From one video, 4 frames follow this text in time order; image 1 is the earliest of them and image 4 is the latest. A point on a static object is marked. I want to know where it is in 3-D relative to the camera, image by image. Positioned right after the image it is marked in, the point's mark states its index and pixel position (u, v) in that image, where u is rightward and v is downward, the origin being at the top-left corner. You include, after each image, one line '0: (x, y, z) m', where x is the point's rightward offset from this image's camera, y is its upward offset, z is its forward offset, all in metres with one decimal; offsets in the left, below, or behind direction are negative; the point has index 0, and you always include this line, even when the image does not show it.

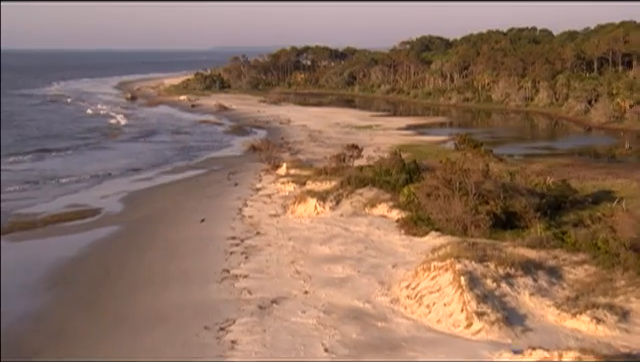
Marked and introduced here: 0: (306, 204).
0: (-0.3, -0.5, +14.7) m
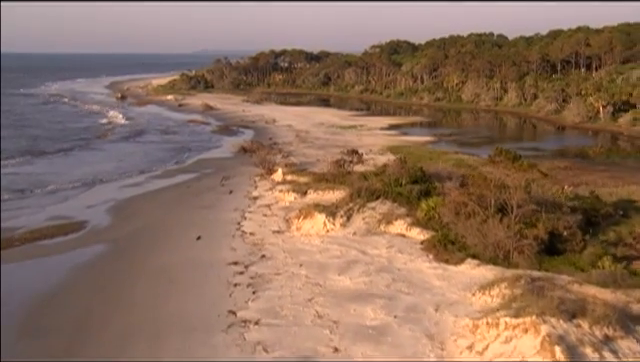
0: (-0.1, -0.7, +13.2) m
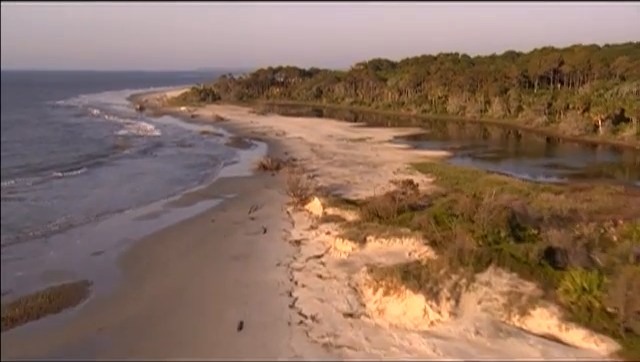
0: (+1.1, -1.6, +9.2) m
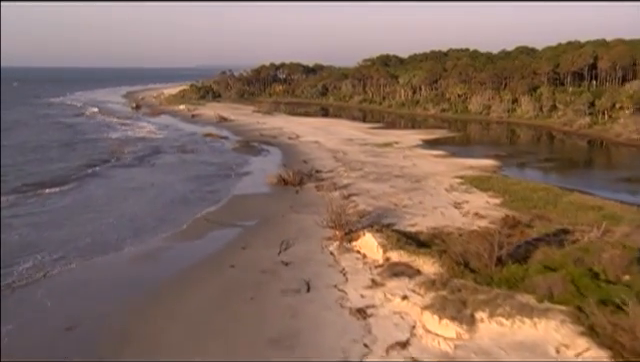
0: (+2.5, -2.4, +3.4) m
